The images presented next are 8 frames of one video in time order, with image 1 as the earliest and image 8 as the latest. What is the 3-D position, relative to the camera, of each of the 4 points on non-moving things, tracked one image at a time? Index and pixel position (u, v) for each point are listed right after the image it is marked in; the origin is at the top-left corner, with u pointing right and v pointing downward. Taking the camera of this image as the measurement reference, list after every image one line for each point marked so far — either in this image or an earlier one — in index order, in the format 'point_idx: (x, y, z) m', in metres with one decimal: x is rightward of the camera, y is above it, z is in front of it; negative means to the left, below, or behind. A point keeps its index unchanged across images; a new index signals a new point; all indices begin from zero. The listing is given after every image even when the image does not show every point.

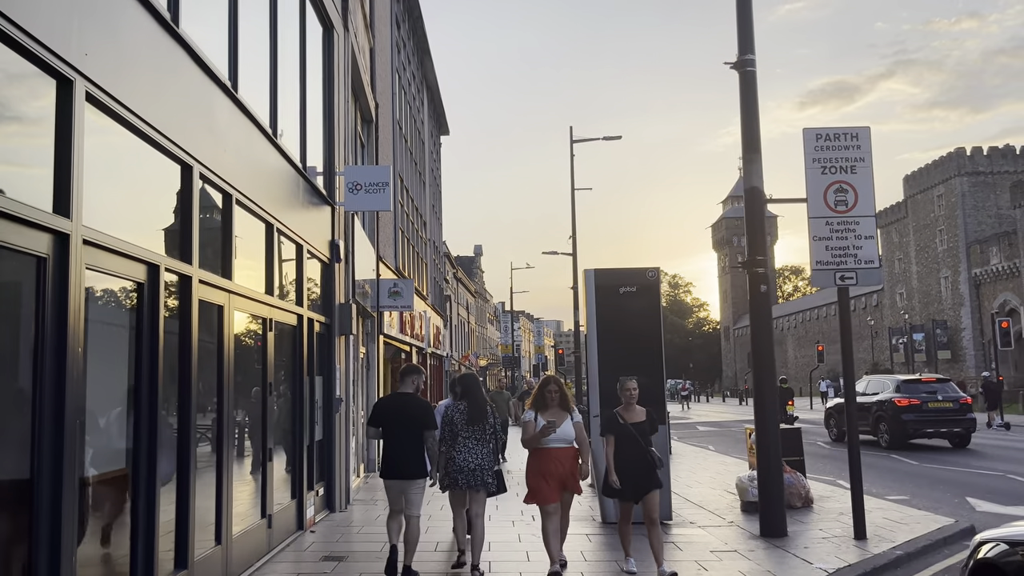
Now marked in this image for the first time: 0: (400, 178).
0: (-2.7, +2.6, +18.9) m
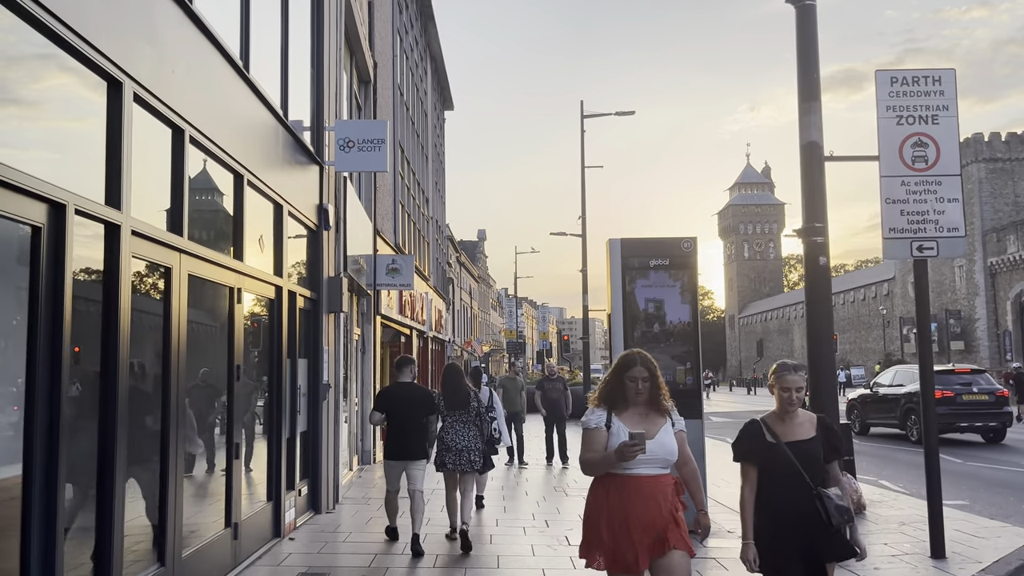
0: (-2.5, +3.1, +17.5) m
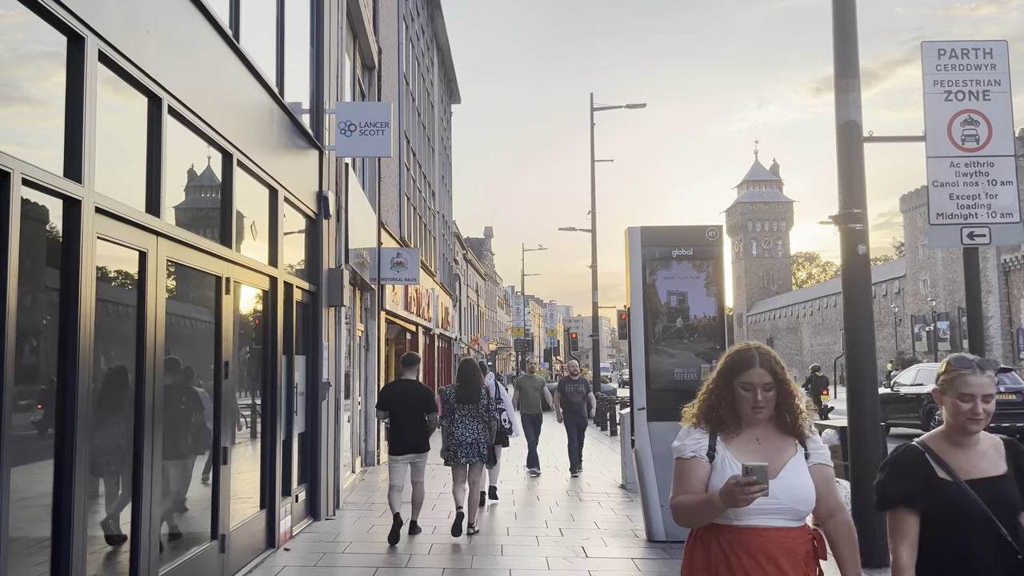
0: (-2.3, +3.2, +17.0) m
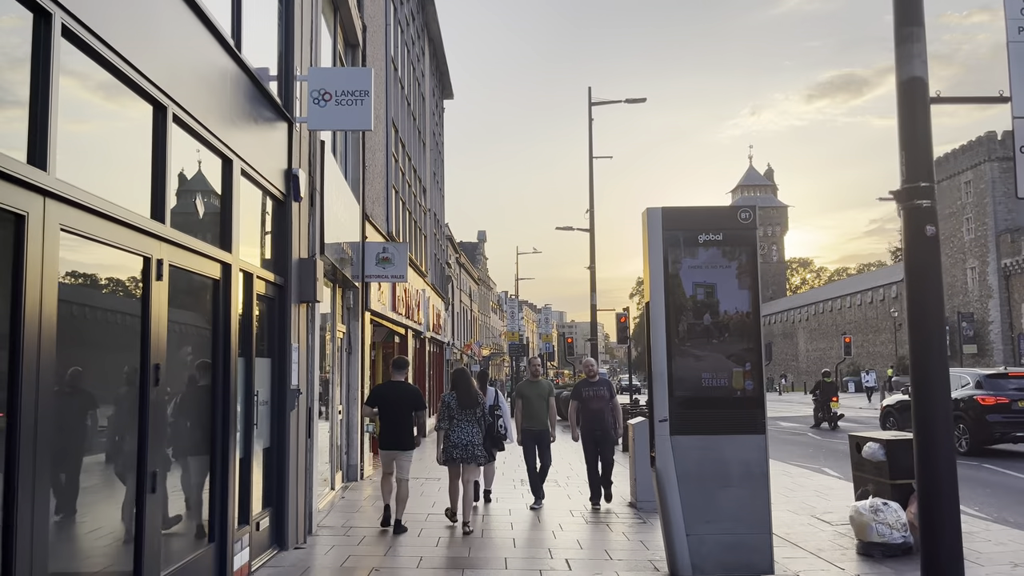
0: (-2.4, +3.2, +15.8) m
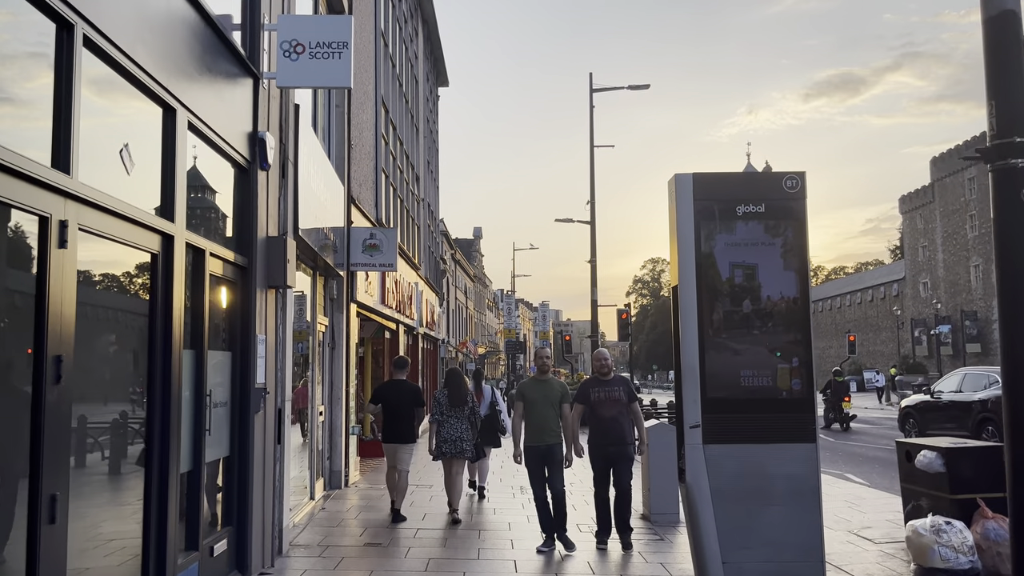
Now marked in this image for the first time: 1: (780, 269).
0: (-2.4, +3.4, +14.7) m
1: (+1.9, +0.1, +5.7) m
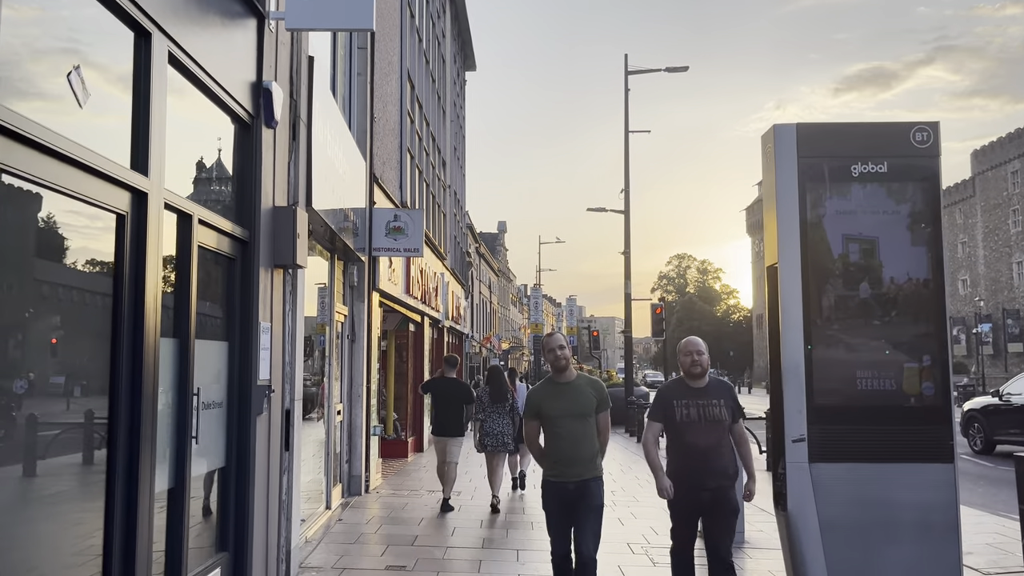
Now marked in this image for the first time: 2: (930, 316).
0: (-1.8, +3.5, +13.7) m
1: (+2.2, +0.3, +4.5) m
2: (+2.3, -0.2, +4.5) m
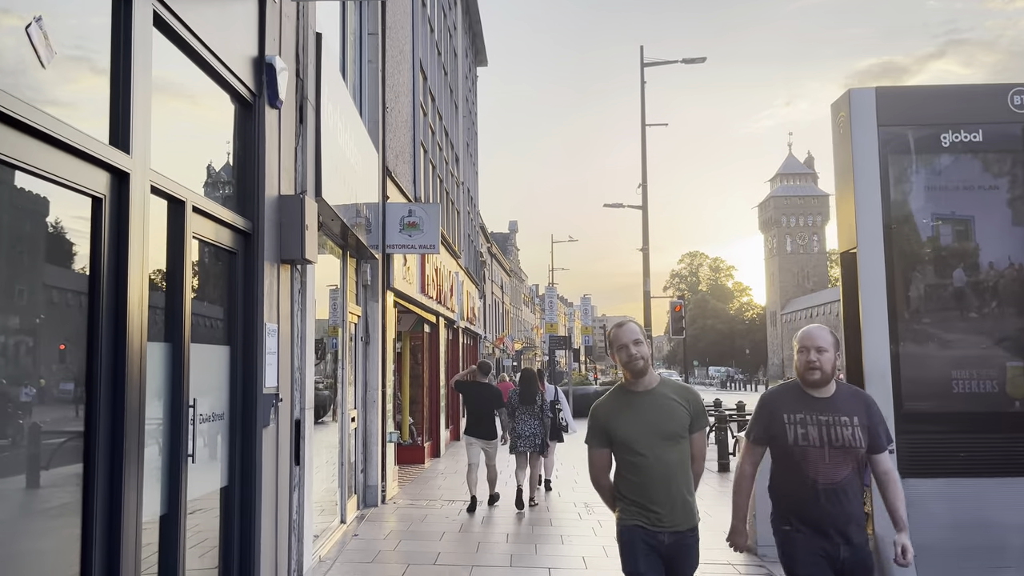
0: (-1.5, +3.6, +13.1) m
1: (+2.4, +0.3, +3.9) m
2: (+2.5, -0.1, +3.8) m
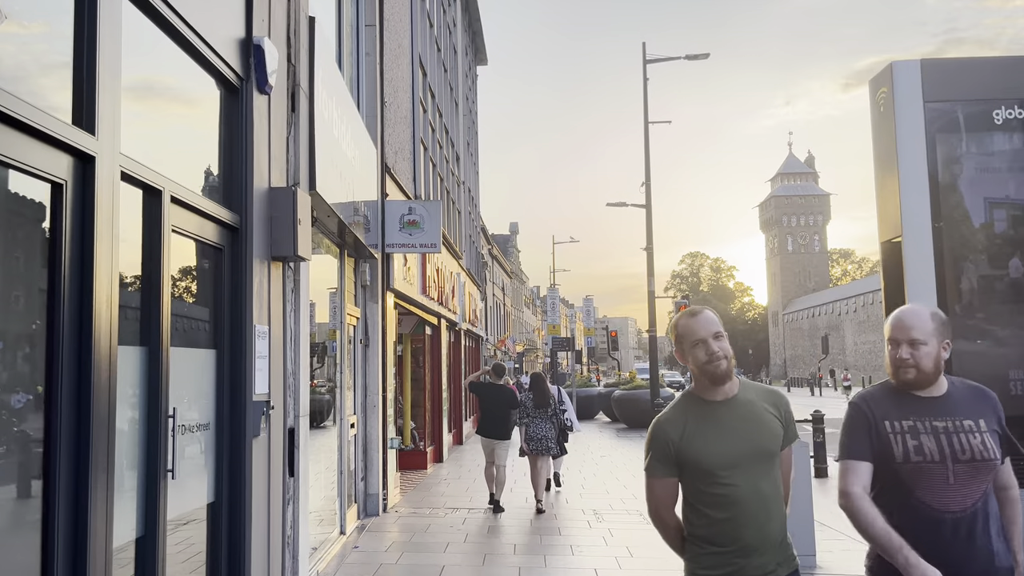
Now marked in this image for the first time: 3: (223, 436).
0: (-1.5, +3.5, +12.8) m
1: (+2.5, +0.4, +3.5) m
2: (+2.6, 0.0, +3.5) m
3: (-1.5, -0.8, +4.4) m
